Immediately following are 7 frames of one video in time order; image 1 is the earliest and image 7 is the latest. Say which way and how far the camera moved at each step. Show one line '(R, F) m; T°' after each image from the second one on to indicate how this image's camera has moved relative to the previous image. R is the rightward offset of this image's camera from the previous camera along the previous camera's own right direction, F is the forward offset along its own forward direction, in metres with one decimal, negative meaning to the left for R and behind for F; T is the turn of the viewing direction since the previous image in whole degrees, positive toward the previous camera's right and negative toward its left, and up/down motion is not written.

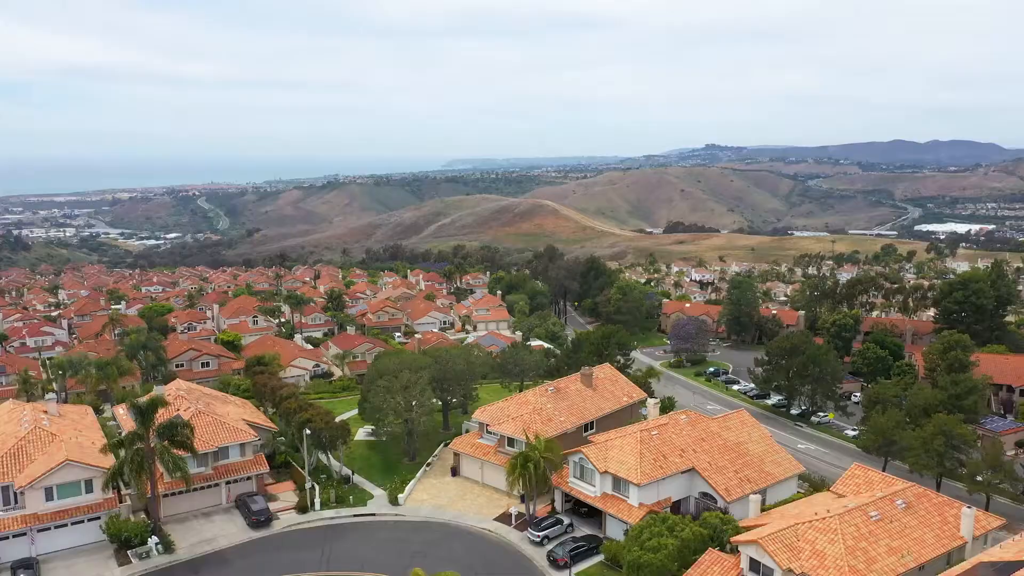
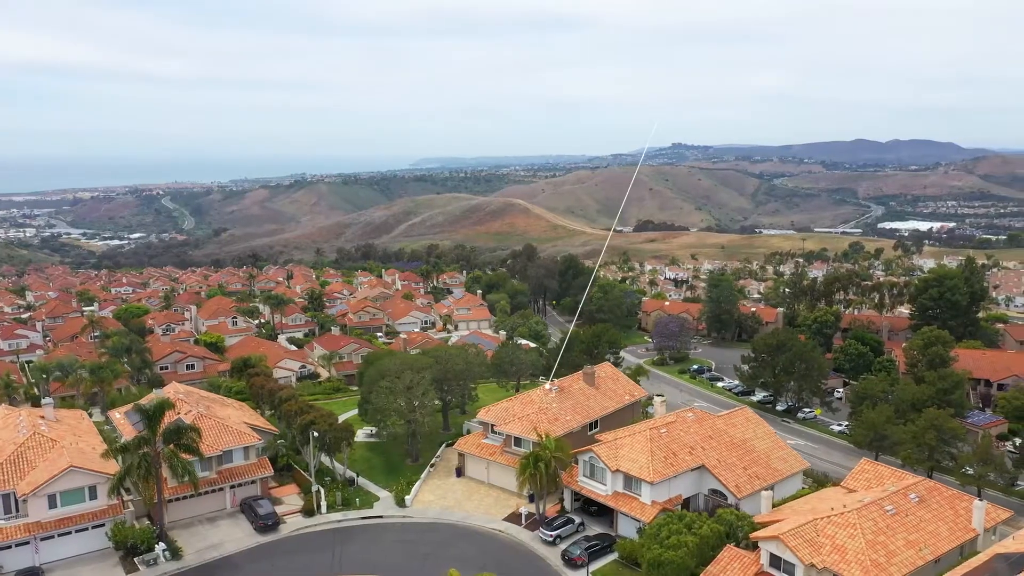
(-1.2, +0.1) m; +2°
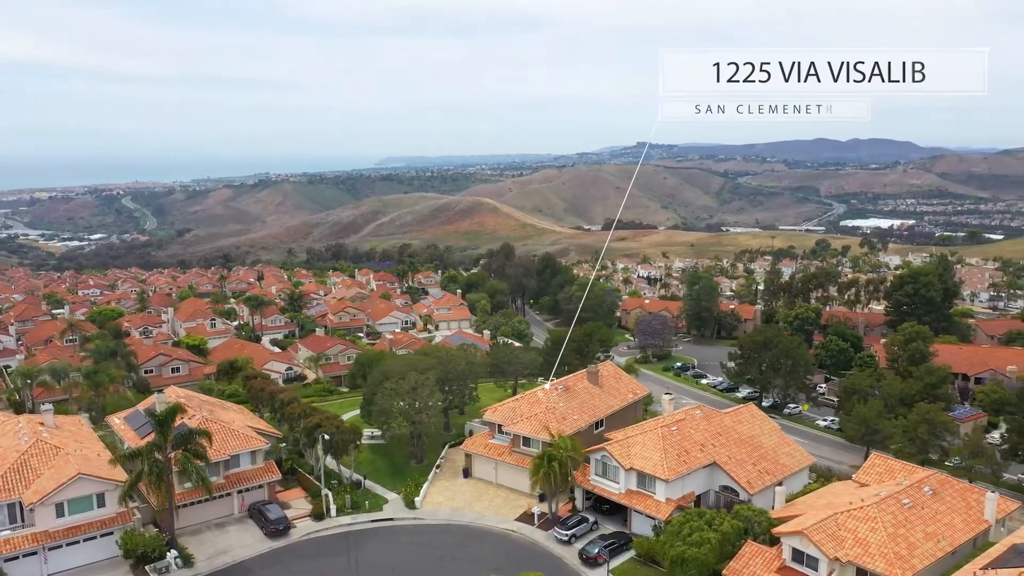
(-1.3, +0.1) m; +2°
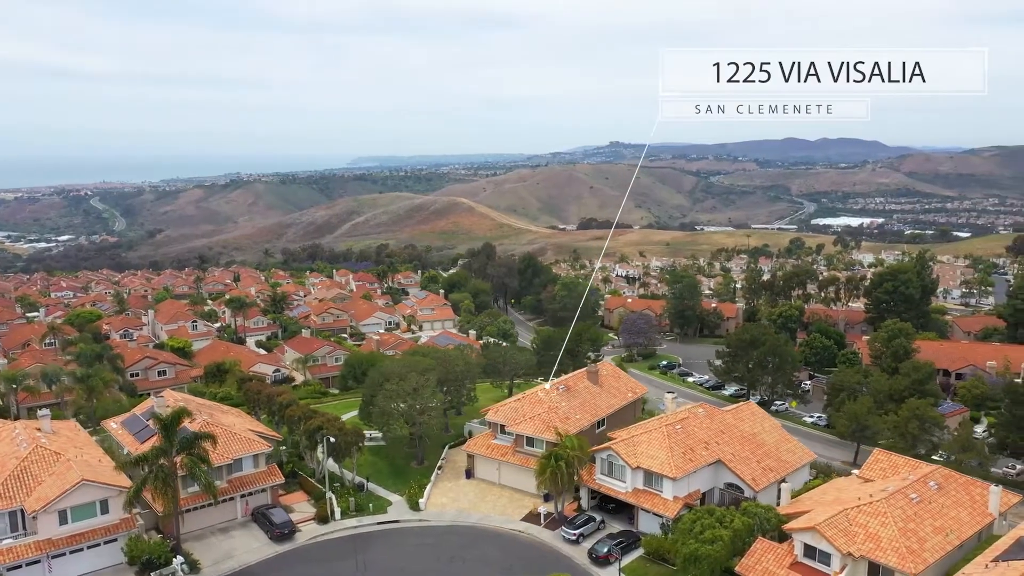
(-0.9, 0.0) m; +2°
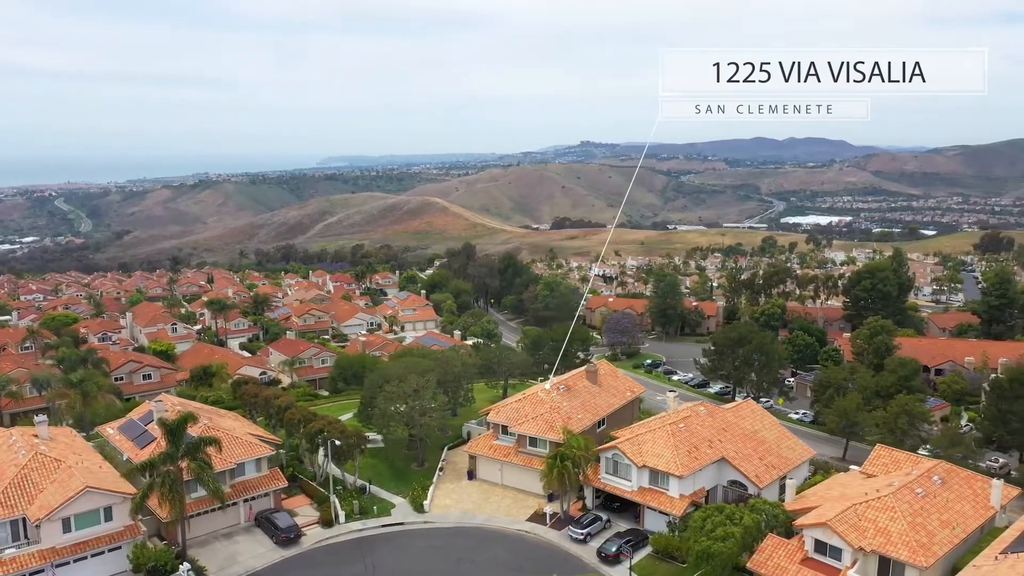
(-1.0, 0.0) m; +2°
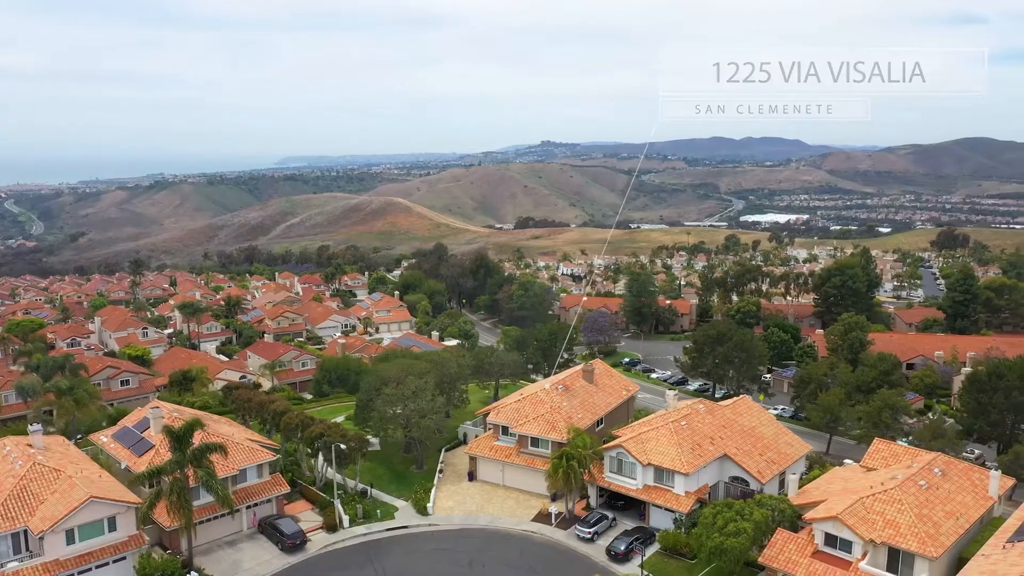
(-1.3, 0.0) m; +2°
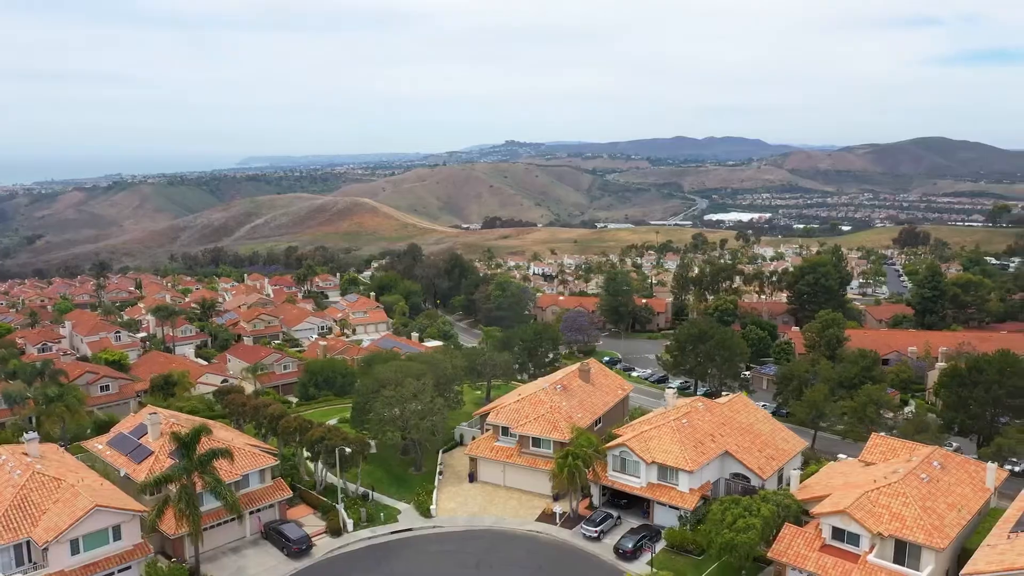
(-1.1, 0.0) m; +2°
